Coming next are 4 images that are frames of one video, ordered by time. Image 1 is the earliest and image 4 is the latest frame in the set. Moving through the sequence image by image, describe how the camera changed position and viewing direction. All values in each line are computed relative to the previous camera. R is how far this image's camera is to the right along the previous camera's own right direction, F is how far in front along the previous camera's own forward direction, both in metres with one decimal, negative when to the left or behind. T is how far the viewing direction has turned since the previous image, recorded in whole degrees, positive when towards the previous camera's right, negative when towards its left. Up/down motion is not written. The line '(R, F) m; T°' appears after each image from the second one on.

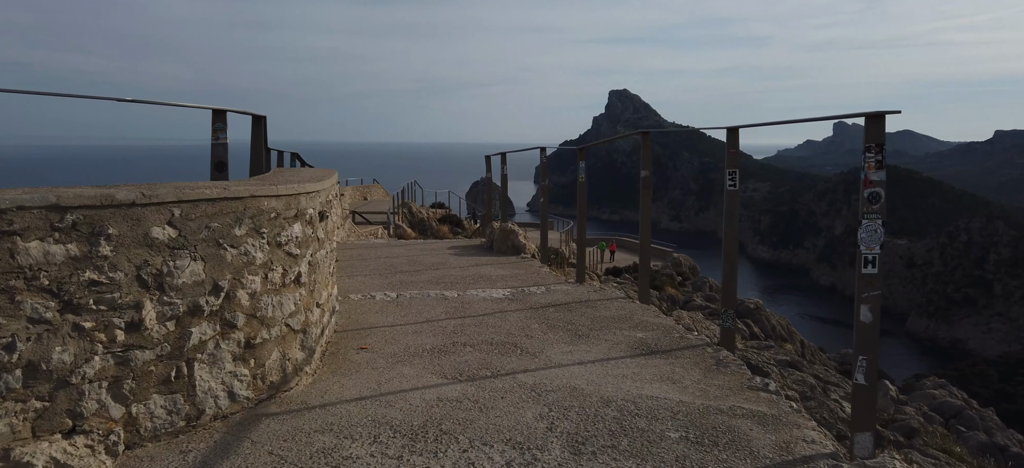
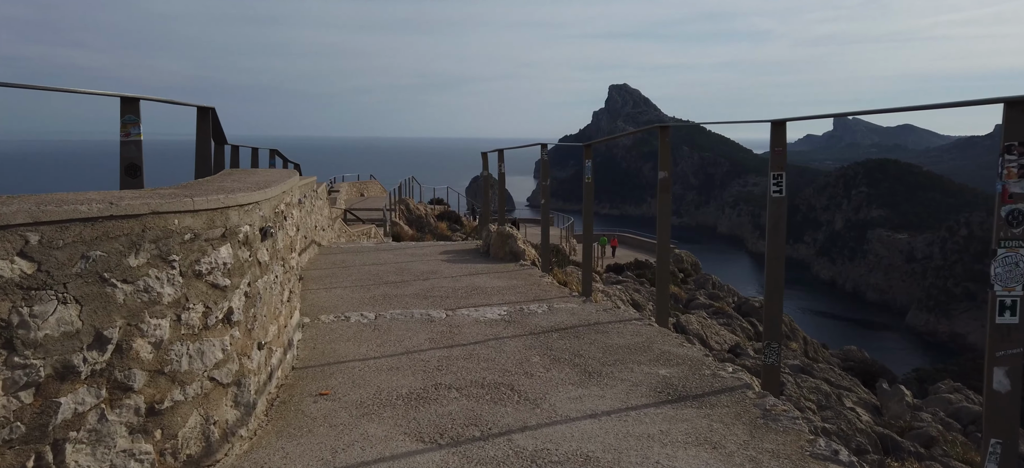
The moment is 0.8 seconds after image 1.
(0.0, +0.5) m; 0°
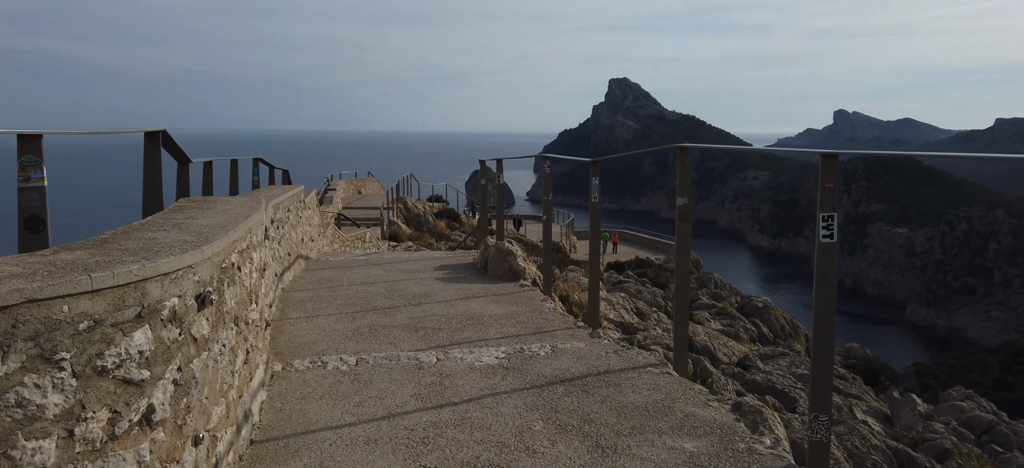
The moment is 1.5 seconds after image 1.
(0.0, +0.4) m; 0°
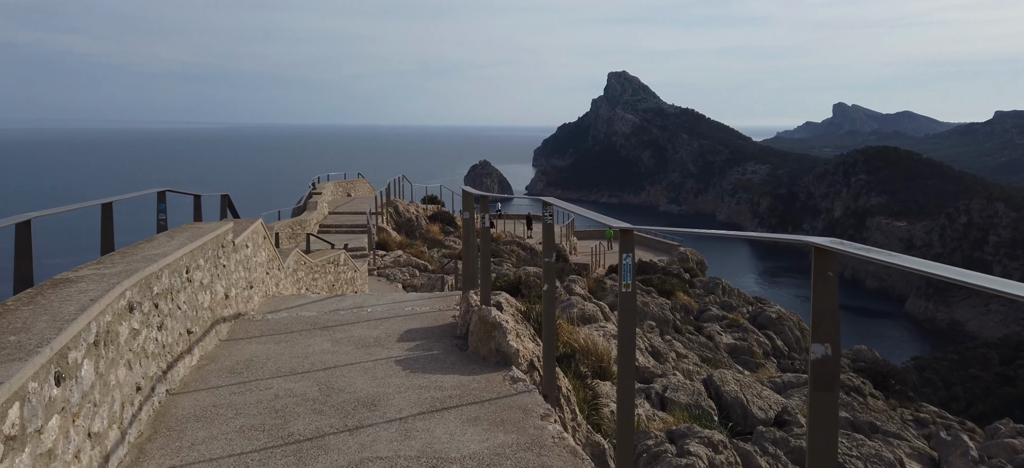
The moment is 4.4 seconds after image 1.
(+0.1, +1.4) m; 0°
